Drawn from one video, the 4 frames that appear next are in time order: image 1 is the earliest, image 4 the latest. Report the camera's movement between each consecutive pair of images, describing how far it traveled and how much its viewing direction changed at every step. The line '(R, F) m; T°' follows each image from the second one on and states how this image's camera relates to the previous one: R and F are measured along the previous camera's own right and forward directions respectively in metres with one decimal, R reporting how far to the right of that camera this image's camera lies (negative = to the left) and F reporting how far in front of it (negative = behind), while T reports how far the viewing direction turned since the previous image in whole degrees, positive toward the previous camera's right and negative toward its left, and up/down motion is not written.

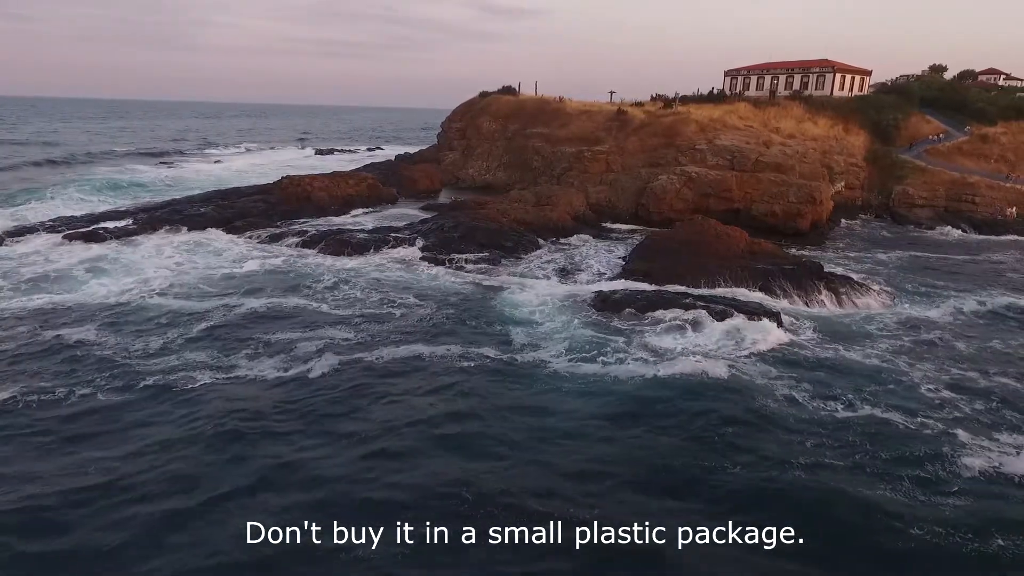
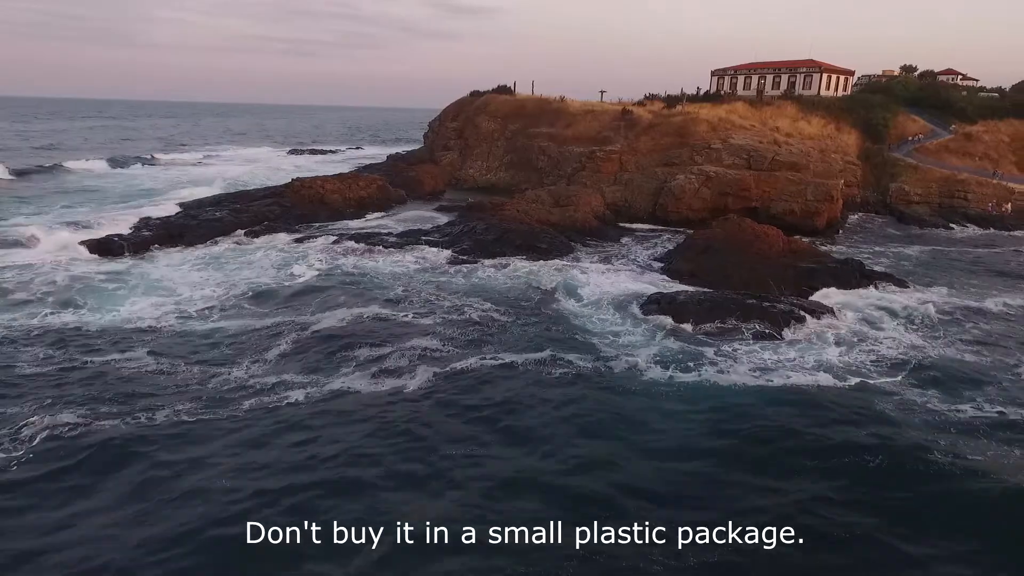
(-2.7, +0.4) m; +3°
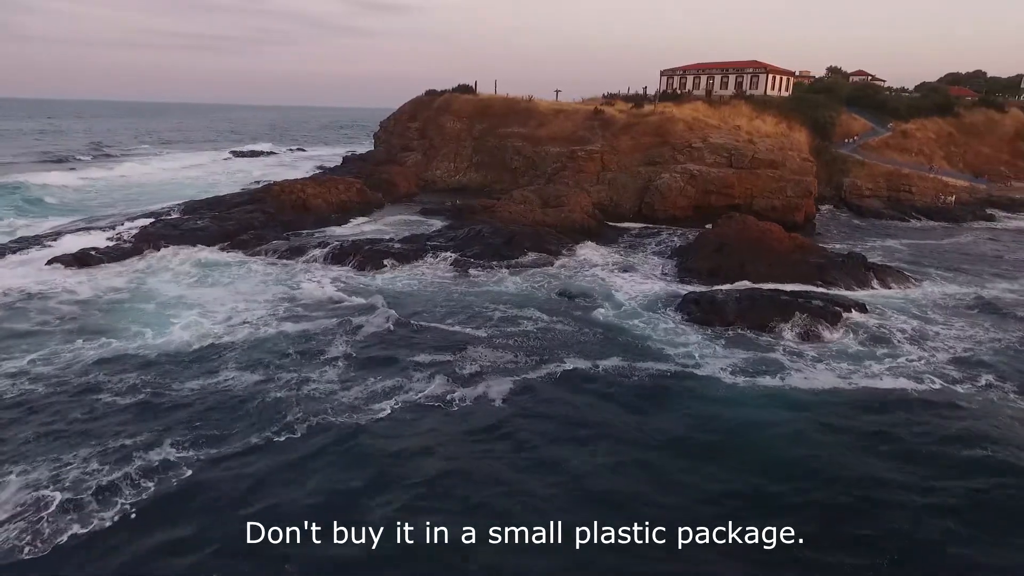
(-3.1, +0.7) m; +6°
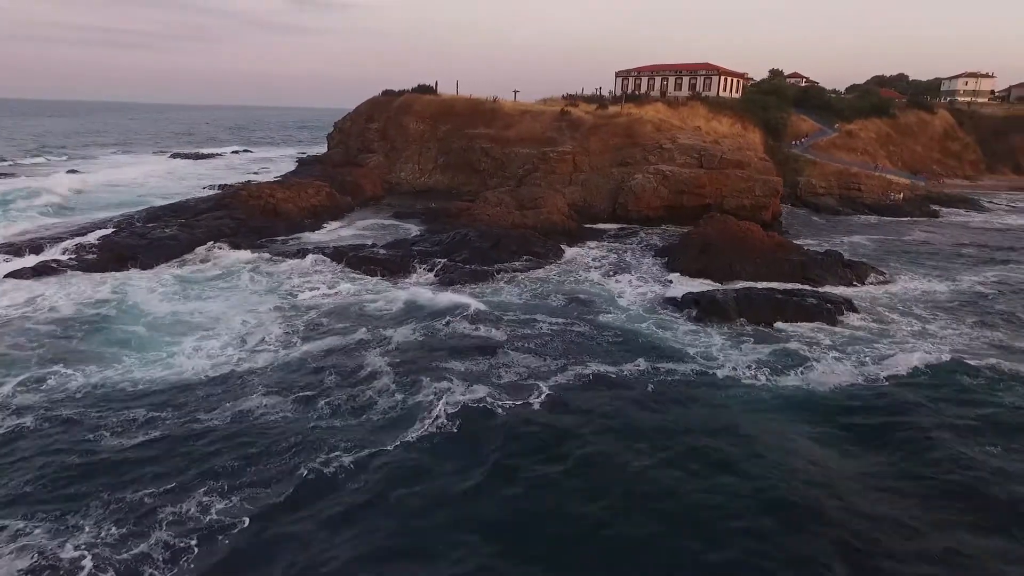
(-1.6, +0.4) m; +5°
